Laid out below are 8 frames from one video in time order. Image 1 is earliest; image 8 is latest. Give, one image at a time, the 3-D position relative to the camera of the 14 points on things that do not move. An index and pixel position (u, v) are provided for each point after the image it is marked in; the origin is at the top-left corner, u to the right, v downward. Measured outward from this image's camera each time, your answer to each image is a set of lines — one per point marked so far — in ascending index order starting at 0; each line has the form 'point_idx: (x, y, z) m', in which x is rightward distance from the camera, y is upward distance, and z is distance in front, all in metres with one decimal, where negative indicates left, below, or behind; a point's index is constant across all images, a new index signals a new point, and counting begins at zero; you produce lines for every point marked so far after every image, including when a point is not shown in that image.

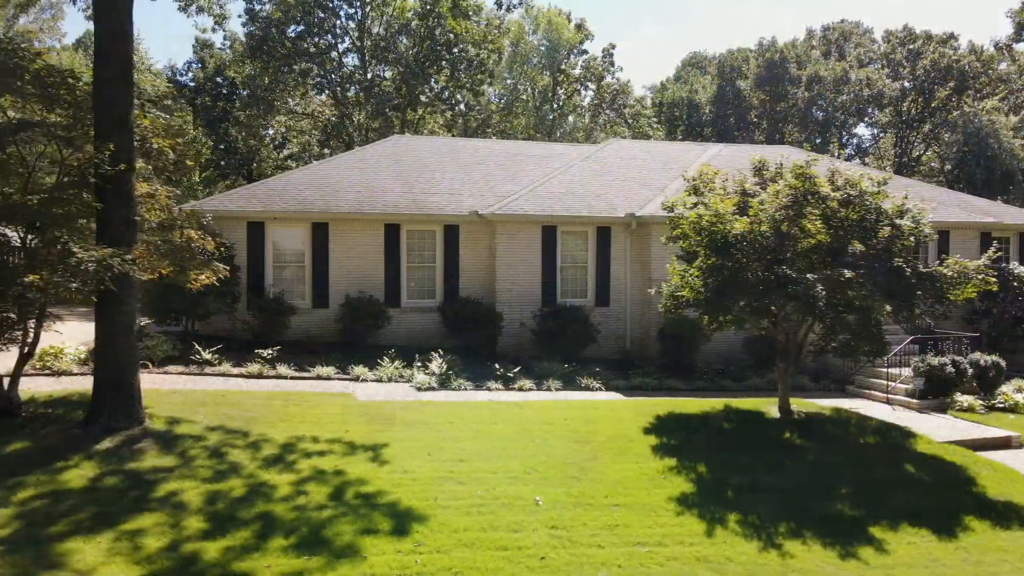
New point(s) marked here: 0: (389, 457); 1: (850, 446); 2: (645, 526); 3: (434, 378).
0: (-1.4, -2.0, +8.5) m
1: (+4.9, -2.3, +10.5) m
2: (+1.3, -2.3, +7.1) m
3: (-1.4, -1.6, +12.9) m
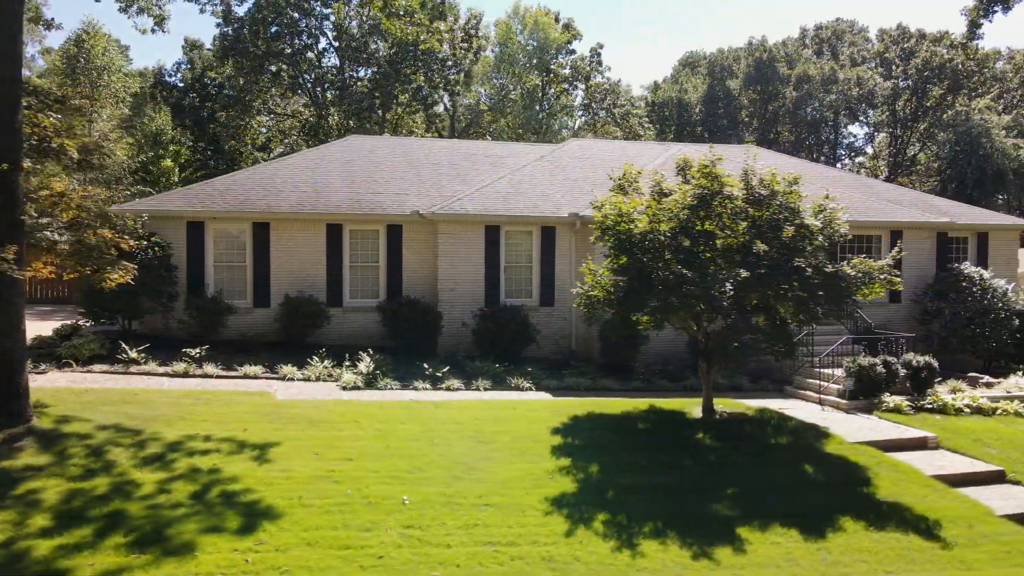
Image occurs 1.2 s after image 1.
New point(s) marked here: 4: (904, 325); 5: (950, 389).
0: (-2.8, -2.0, +8.5) m
1: (+3.6, -2.2, +10.5) m
2: (-0.1, -2.3, +7.1) m
3: (-2.7, -1.6, +12.9) m
4: (+9.8, -1.0, +18.3) m
5: (+8.3, -1.9, +13.9) m
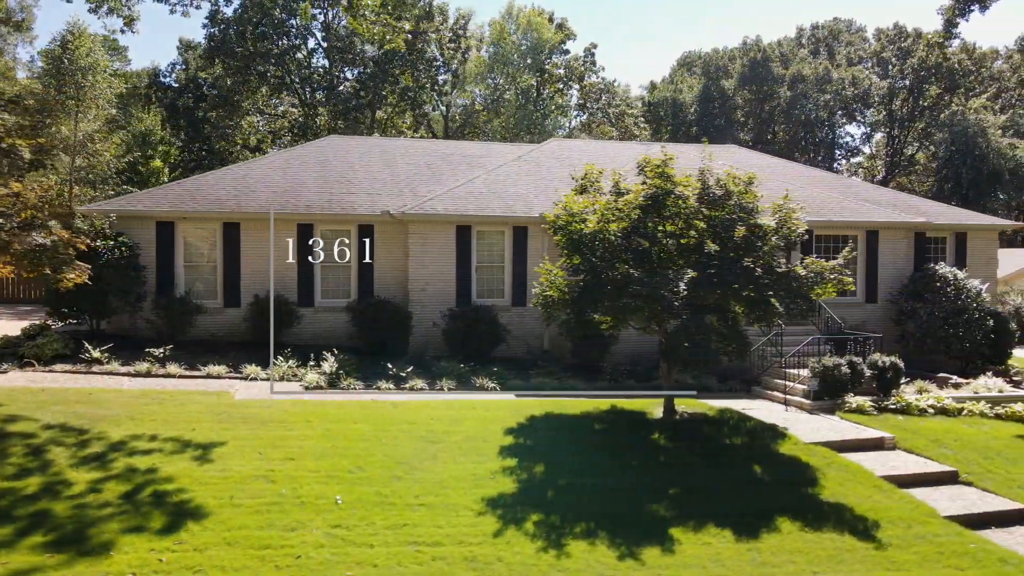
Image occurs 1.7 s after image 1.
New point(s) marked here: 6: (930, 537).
0: (-3.4, -2.0, +8.5) m
1: (+2.9, -2.2, +10.5) m
2: (-0.8, -2.3, +7.1) m
3: (-3.4, -1.6, +12.9) m
4: (+9.2, -1.0, +18.3) m
5: (+7.6, -1.9, +13.8) m
6: (+4.5, -2.7, +7.8) m
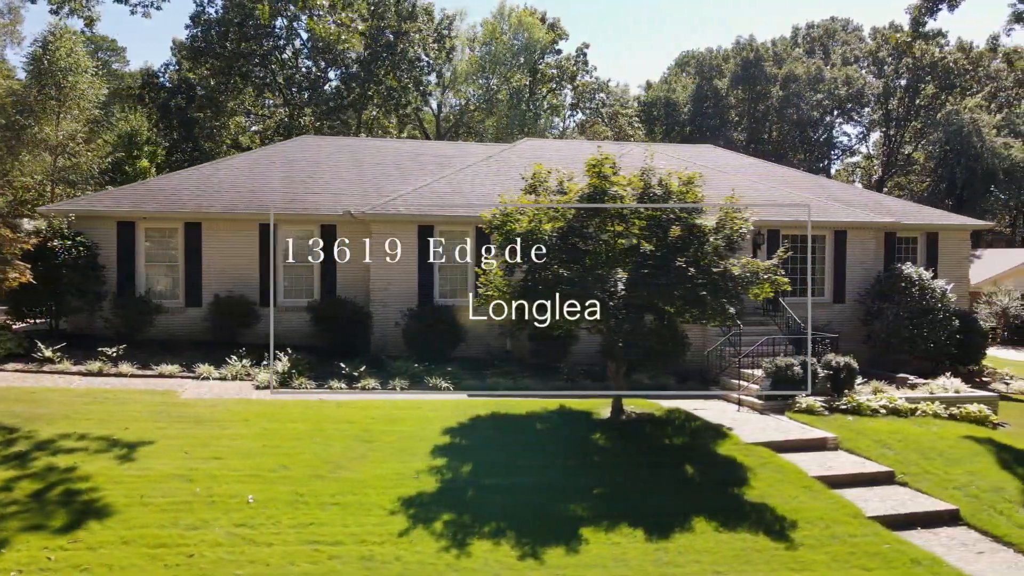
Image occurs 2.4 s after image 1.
0: (-4.3, -2.0, +8.5) m
1: (+2.0, -2.2, +10.5) m
2: (-1.7, -2.3, +7.1) m
3: (-4.2, -1.6, +13.0) m
4: (+8.4, -1.0, +18.2) m
5: (+6.8, -1.9, +13.8) m
6: (+3.6, -2.7, +7.8) m
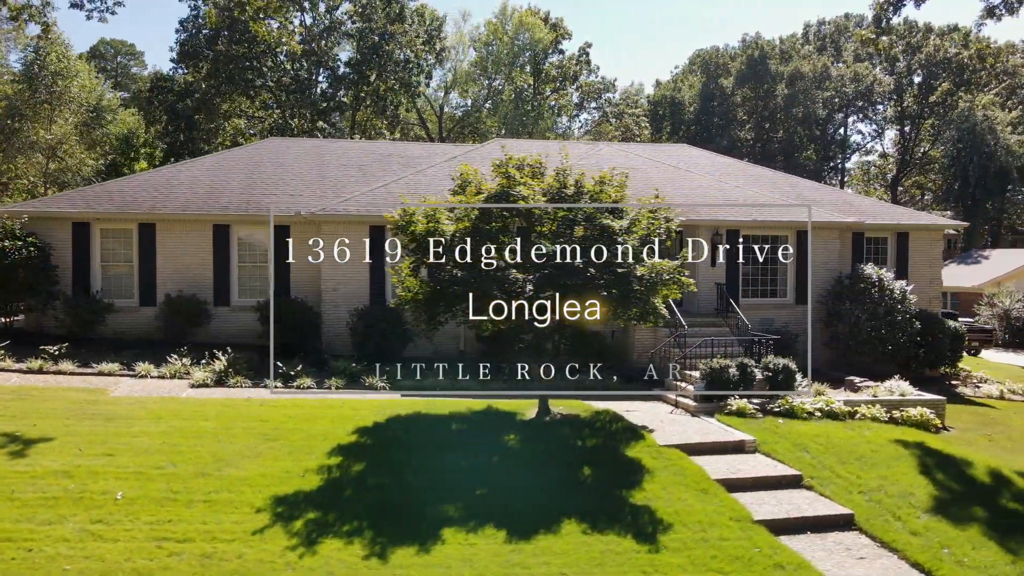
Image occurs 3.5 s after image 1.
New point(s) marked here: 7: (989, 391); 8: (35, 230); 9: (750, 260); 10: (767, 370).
0: (-5.7, -1.9, +8.7) m
1: (+0.7, -2.3, +10.4) m
2: (-3.1, -2.3, +7.2) m
3: (-5.4, -1.6, +13.1) m
4: (+7.3, -1.0, +18.0) m
5: (+5.6, -1.9, +13.6) m
6: (+2.2, -2.7, +7.7) m
7: (+11.6, -2.5, +17.8) m
8: (-10.1, +1.2, +15.6) m
9: (+5.8, +0.7, +17.8) m
10: (+4.6, -1.5, +13.3) m
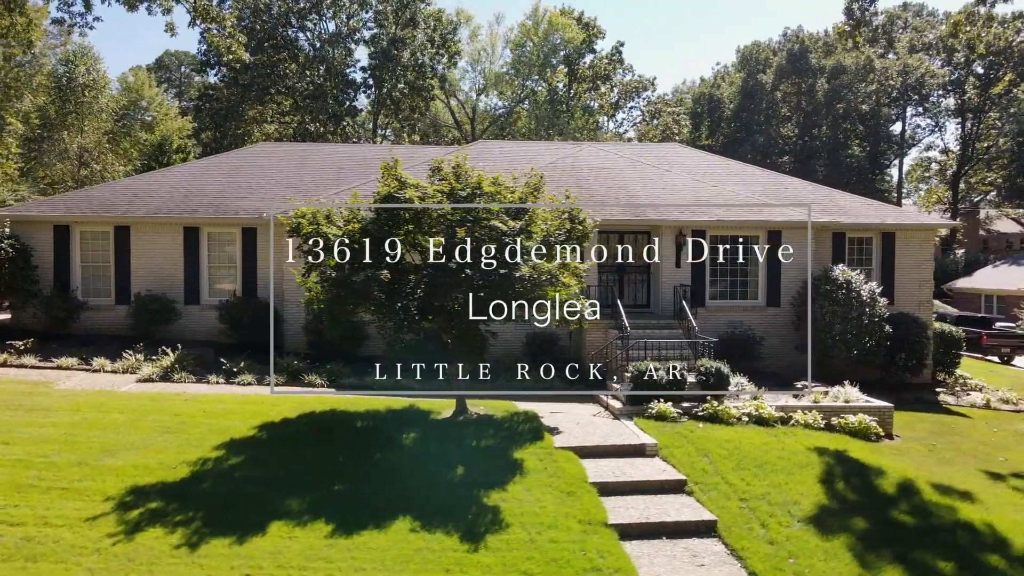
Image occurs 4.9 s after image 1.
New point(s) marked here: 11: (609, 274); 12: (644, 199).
0: (-7.4, -1.9, +9.4) m
1: (-0.8, -2.3, +10.5) m
2: (-4.9, -2.3, +7.6) m
3: (-6.7, -1.6, +13.8) m
4: (+6.5, -1.0, +17.4) m
5: (+4.3, -1.9, +13.2) m
6: (+0.4, -2.7, +7.7) m
7: (+10.7, -2.6, +16.9) m
8: (-11.1, +1.3, +16.6) m
9: (+4.9, +0.7, +17.4) m
10: (+3.4, -1.5, +13.0) m
11: (+2.4, +0.3, +17.8) m
12: (+3.2, +2.1, +17.5) m
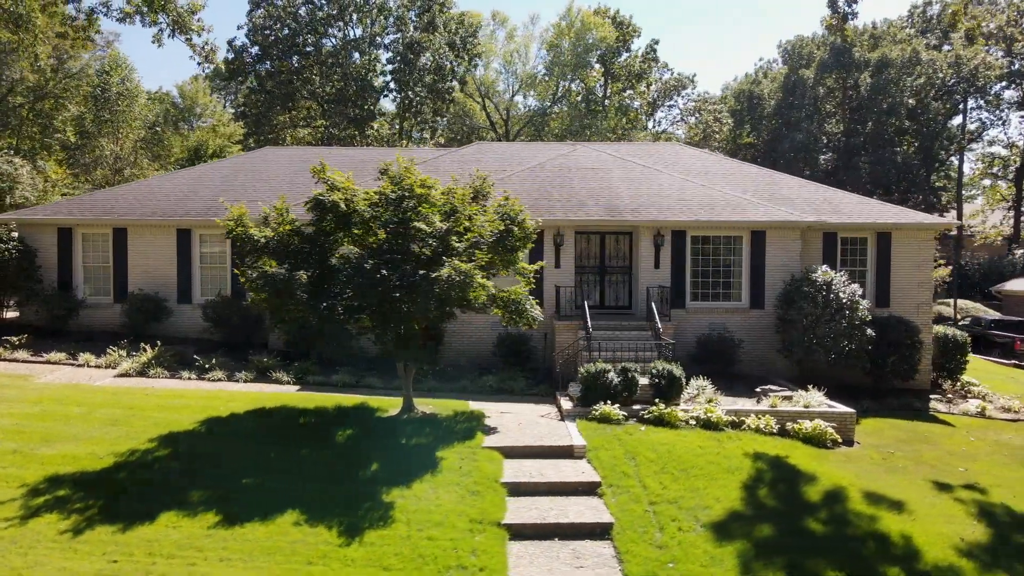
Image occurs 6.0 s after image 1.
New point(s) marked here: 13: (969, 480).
0: (-8.5, -1.9, +10.1) m
1: (-1.9, -2.3, +10.7) m
2: (-6.2, -2.3, +8.2) m
3: (-7.5, -1.5, +14.5) m
4: (+5.9, -1.1, +17.0) m
5: (+3.4, -2.0, +13.0) m
6: (-0.9, -2.7, +7.8) m
7: (+10.1, -2.6, +16.1) m
8: (-11.7, +1.3, +17.6) m
9: (+4.4, +0.6, +17.1) m
10: (+2.5, -1.5, +12.9) m
11: (+1.9, +0.3, +17.7) m
12: (+2.7, +2.1, +17.4) m
13: (+6.8, -2.9, +10.9) m
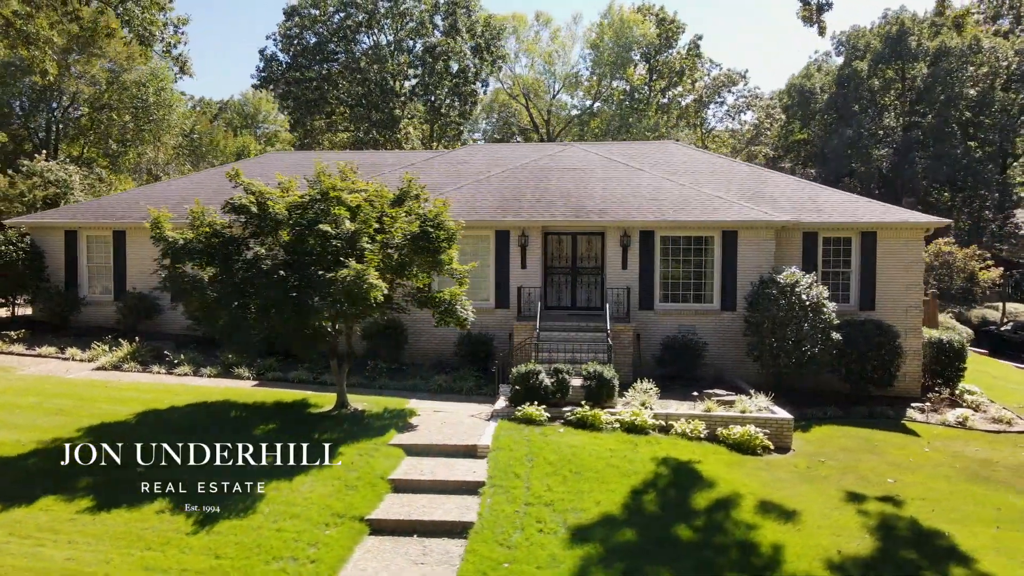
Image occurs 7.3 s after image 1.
0: (-9.9, -1.9, +11.2) m
1: (-3.3, -2.3, +11.1) m
2: (-7.8, -2.3, +9.0) m
3: (-8.5, -1.5, +15.4) m
4: (+5.2, -1.1, +16.5) m
5: (+2.2, -2.0, +12.8) m
6: (-2.6, -2.7, +8.1) m
7: (+9.2, -2.7, +15.2) m
8: (-12.3, +1.3, +19.0) m
9: (+3.6, +0.6, +16.8) m
10: (+1.3, -1.6, +12.8) m
11: (+1.2, +0.3, +17.6) m
12: (+2.0, +2.1, +17.2) m
13: (+5.4, -2.9, +10.4) m
